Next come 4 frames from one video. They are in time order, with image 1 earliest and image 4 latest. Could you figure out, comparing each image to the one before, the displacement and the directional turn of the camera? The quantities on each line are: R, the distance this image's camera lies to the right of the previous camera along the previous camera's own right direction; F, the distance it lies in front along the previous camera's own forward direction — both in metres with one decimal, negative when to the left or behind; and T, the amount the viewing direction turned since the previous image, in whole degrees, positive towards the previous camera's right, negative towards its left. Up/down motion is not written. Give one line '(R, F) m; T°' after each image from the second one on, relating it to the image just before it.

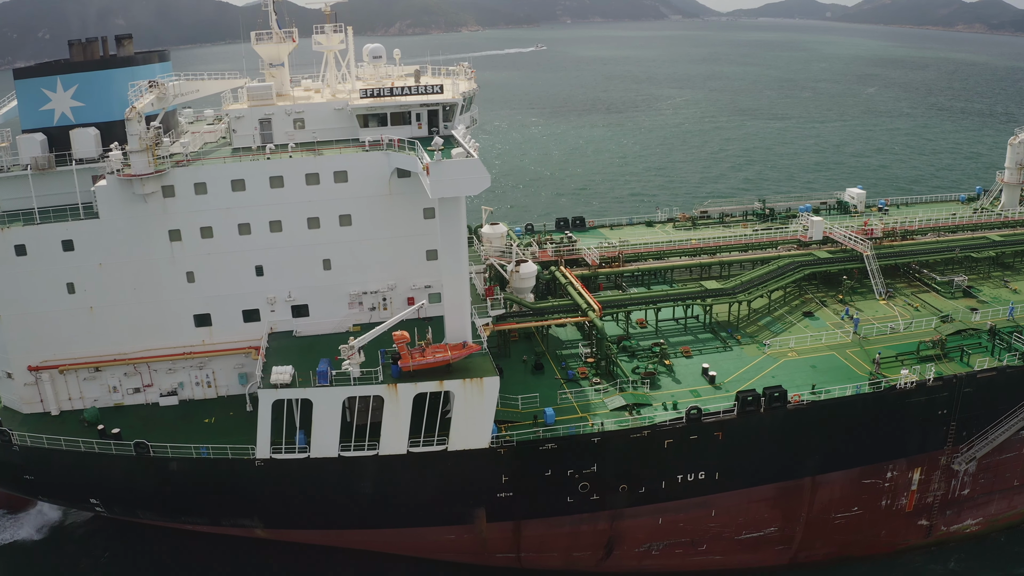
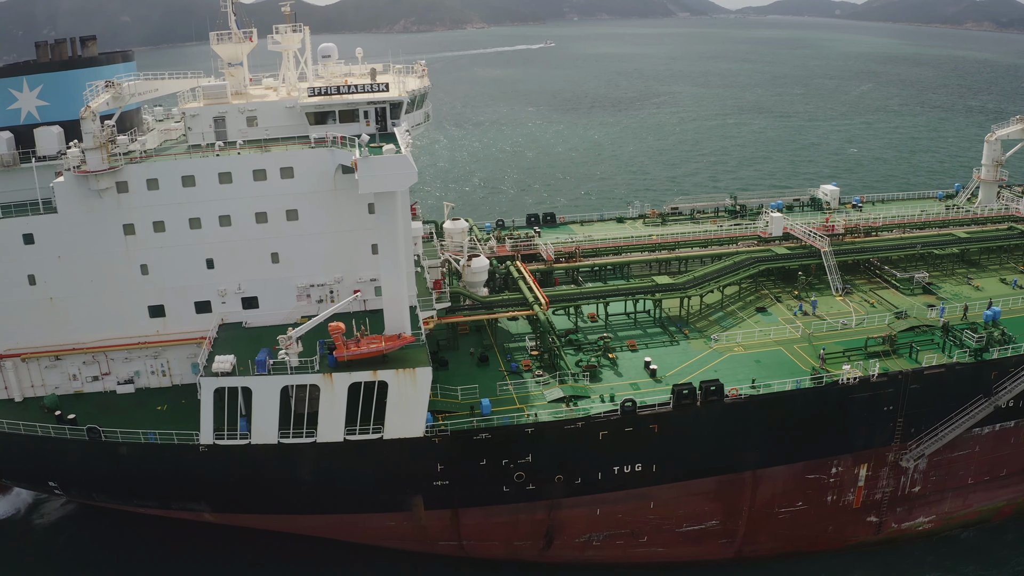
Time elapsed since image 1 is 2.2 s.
(+3.0, -0.5) m; -2°
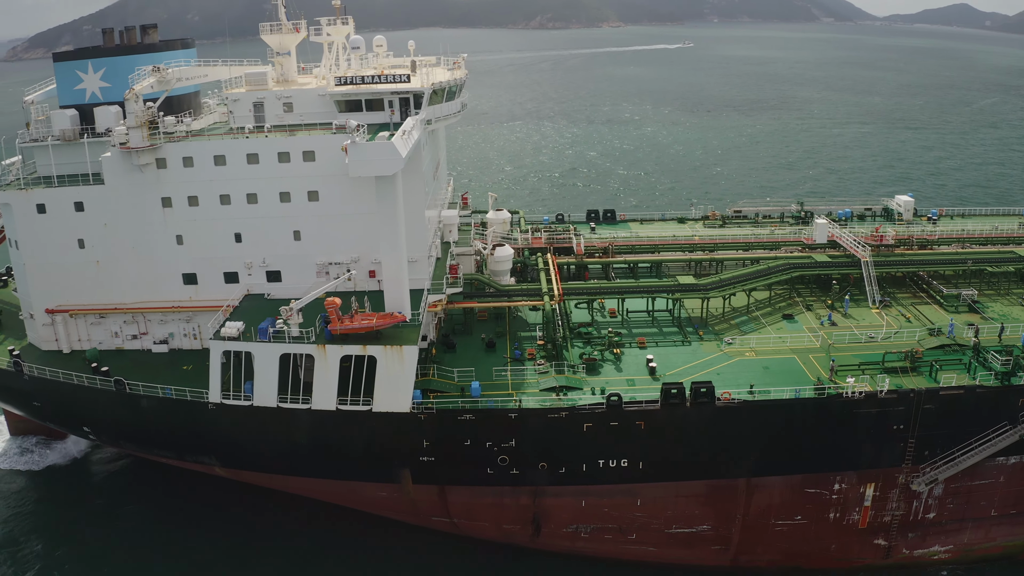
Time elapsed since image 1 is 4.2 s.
(+4.4, -0.3) m; -9°
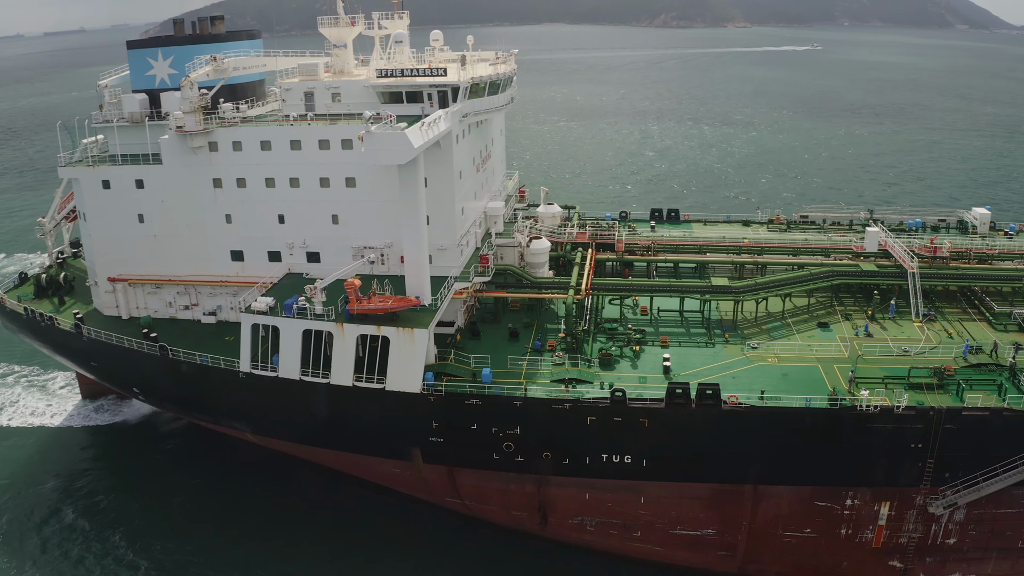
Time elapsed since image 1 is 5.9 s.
(+3.2, -0.4) m; -8°
